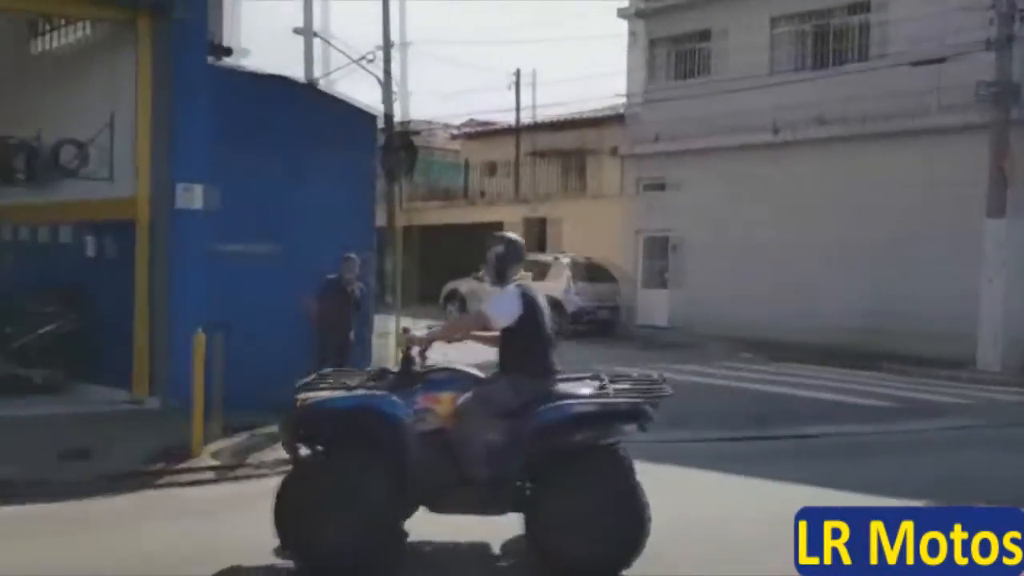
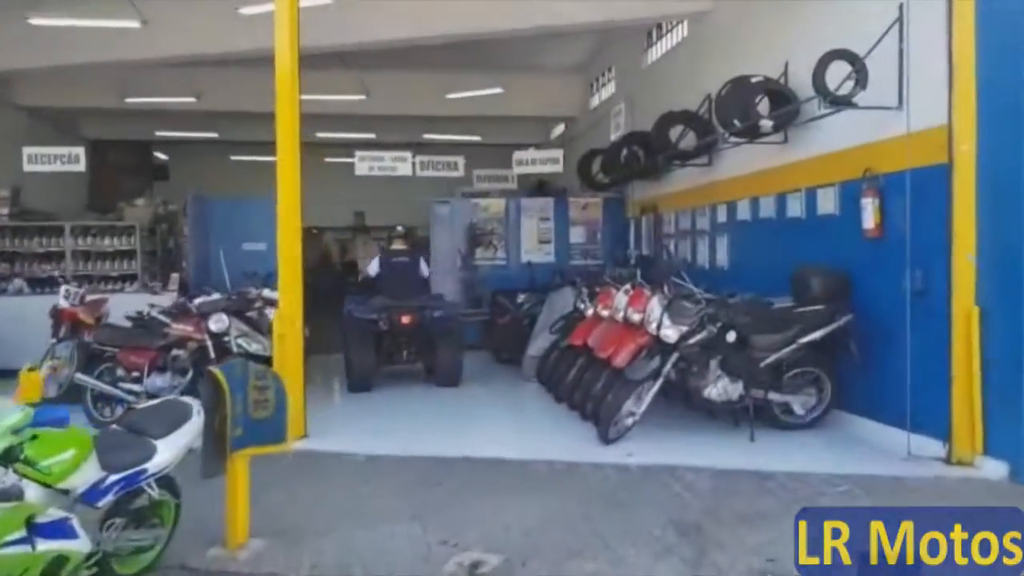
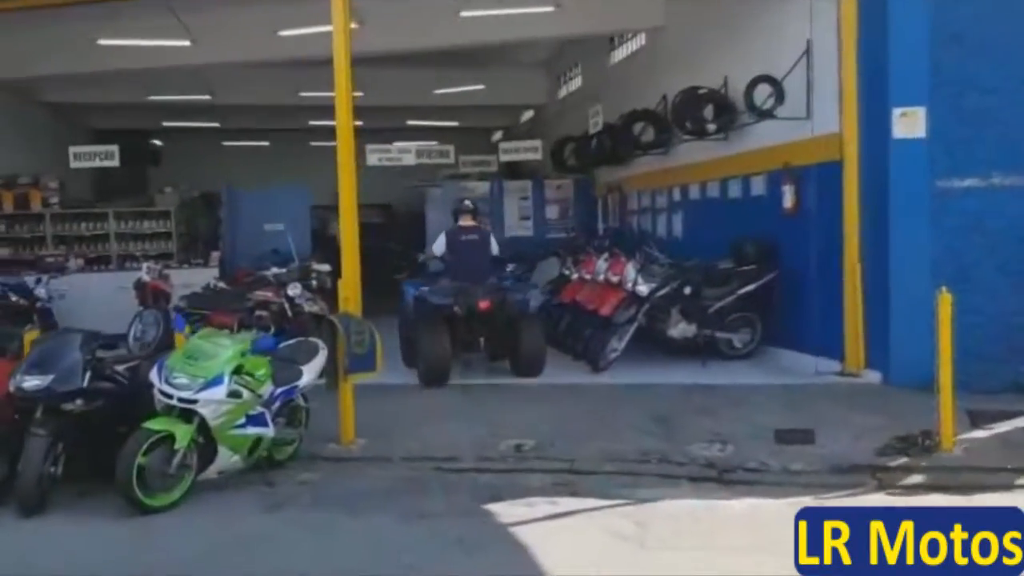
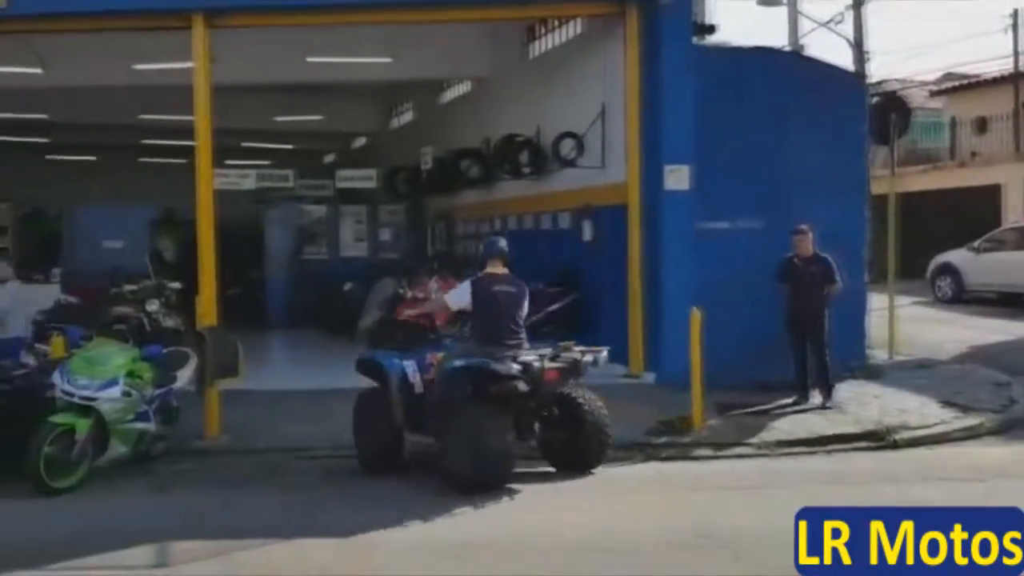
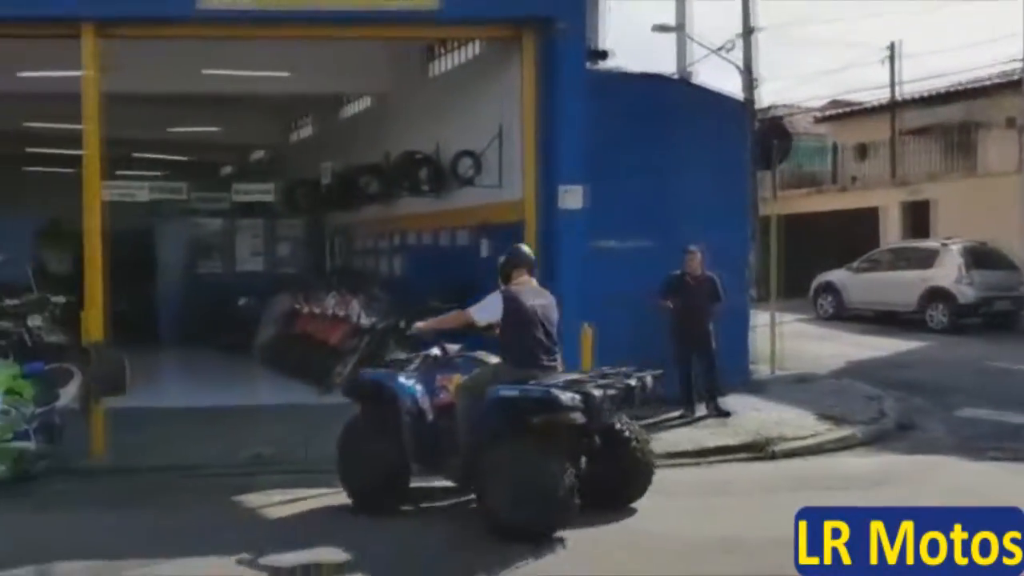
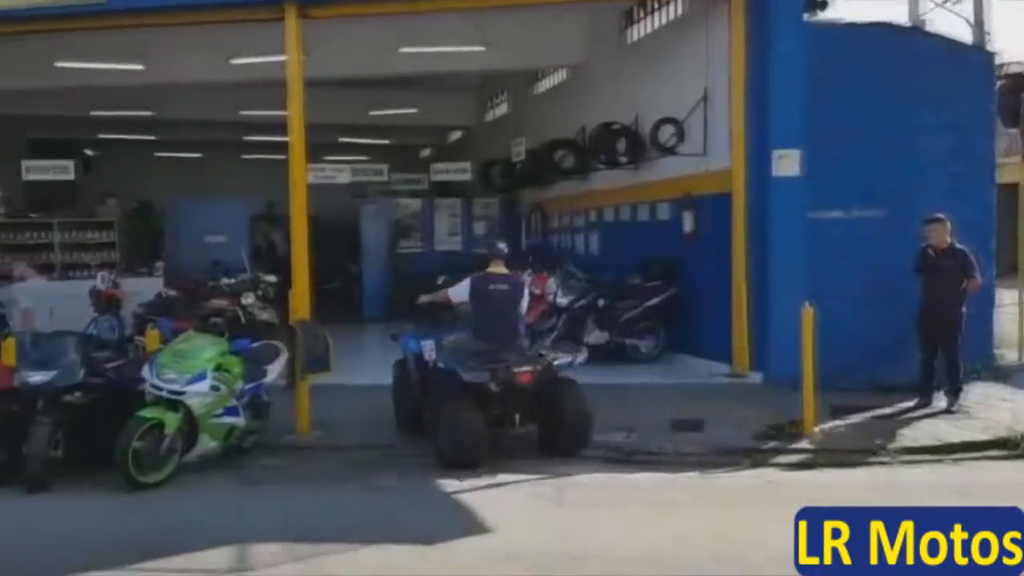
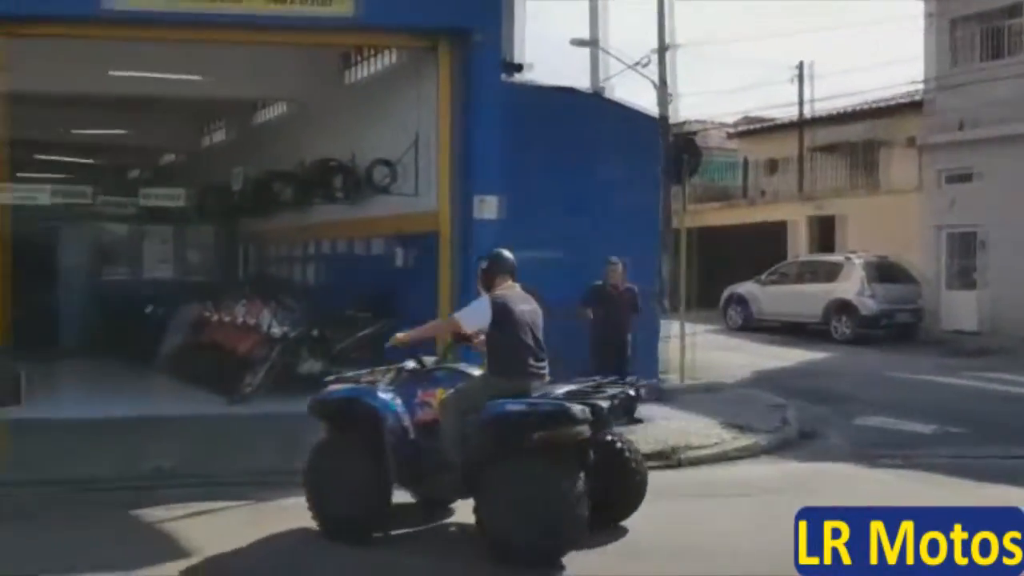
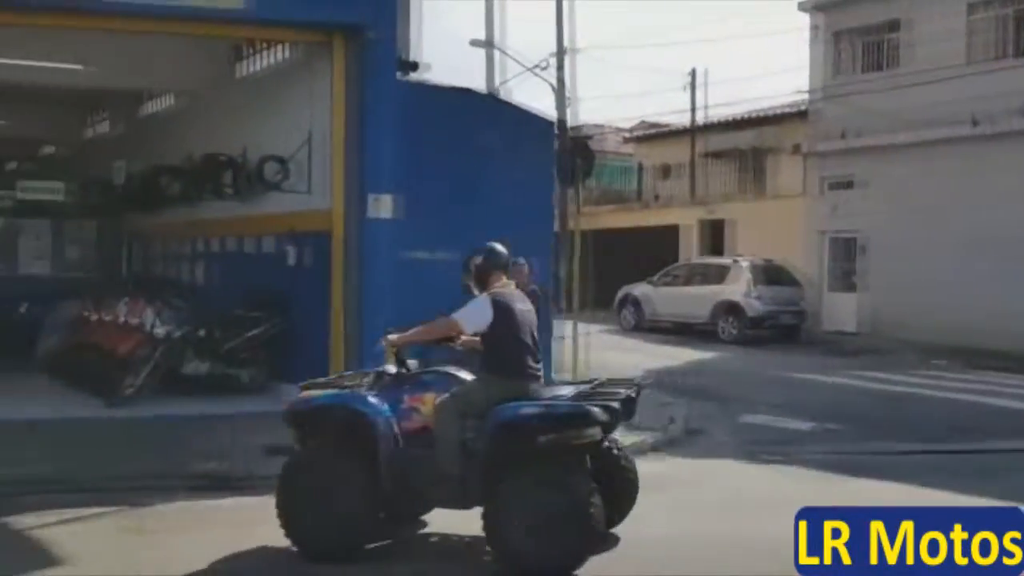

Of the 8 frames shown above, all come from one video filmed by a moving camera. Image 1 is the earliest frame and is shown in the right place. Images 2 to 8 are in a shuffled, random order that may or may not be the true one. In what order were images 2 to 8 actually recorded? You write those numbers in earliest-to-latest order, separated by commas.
8, 7, 5, 4, 6, 3, 2
